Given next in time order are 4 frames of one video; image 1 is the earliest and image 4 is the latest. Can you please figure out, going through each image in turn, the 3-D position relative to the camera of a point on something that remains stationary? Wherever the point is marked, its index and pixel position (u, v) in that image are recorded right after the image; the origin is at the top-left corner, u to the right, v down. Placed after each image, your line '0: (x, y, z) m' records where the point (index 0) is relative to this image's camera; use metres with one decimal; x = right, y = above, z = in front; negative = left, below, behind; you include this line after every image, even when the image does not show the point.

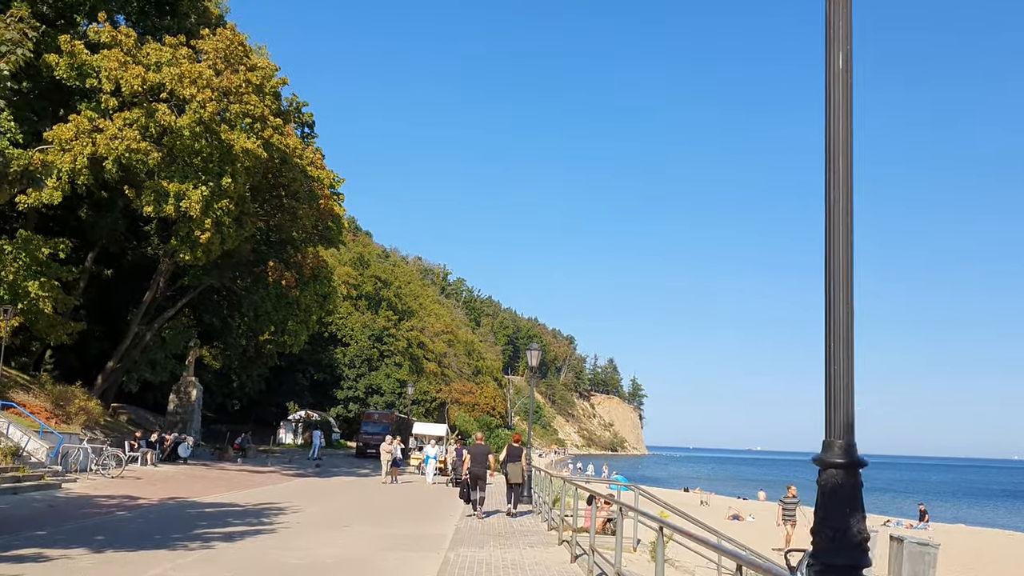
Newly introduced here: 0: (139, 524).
0: (-6.4, -4.0, +13.3) m
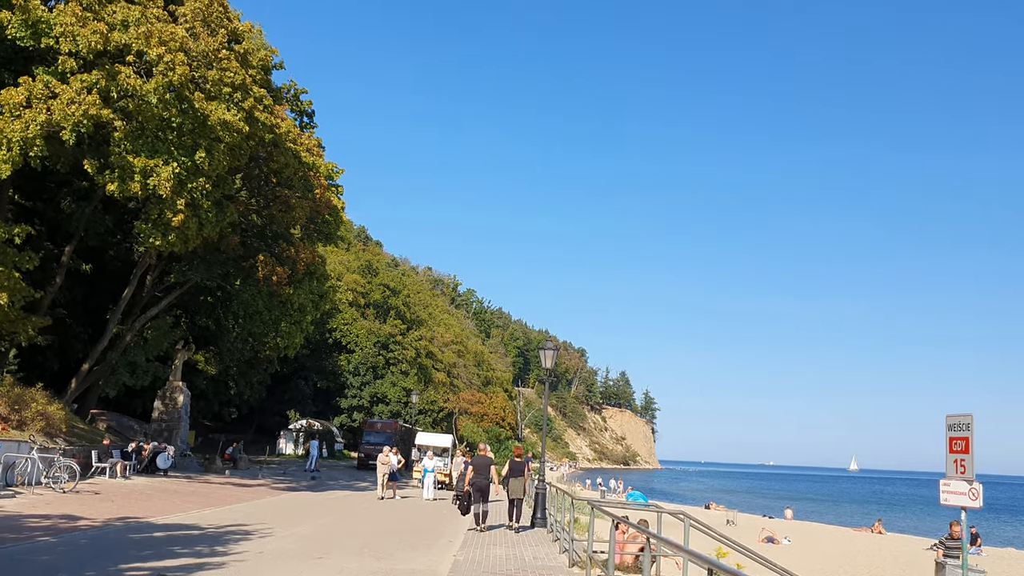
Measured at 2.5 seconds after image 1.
0: (-6.2, -3.6, +10.7) m
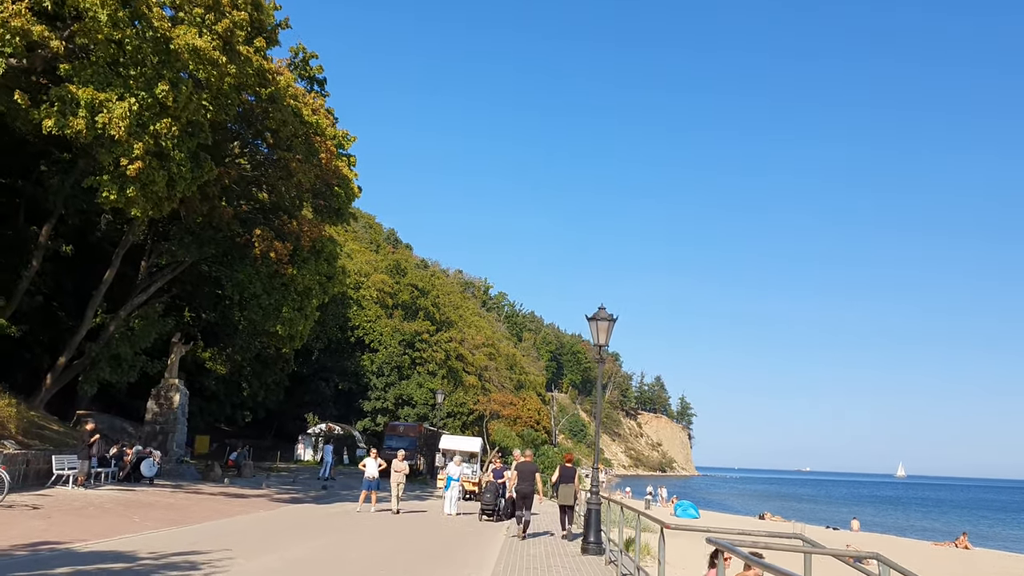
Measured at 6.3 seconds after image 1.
0: (-5.7, -2.9, +6.9) m
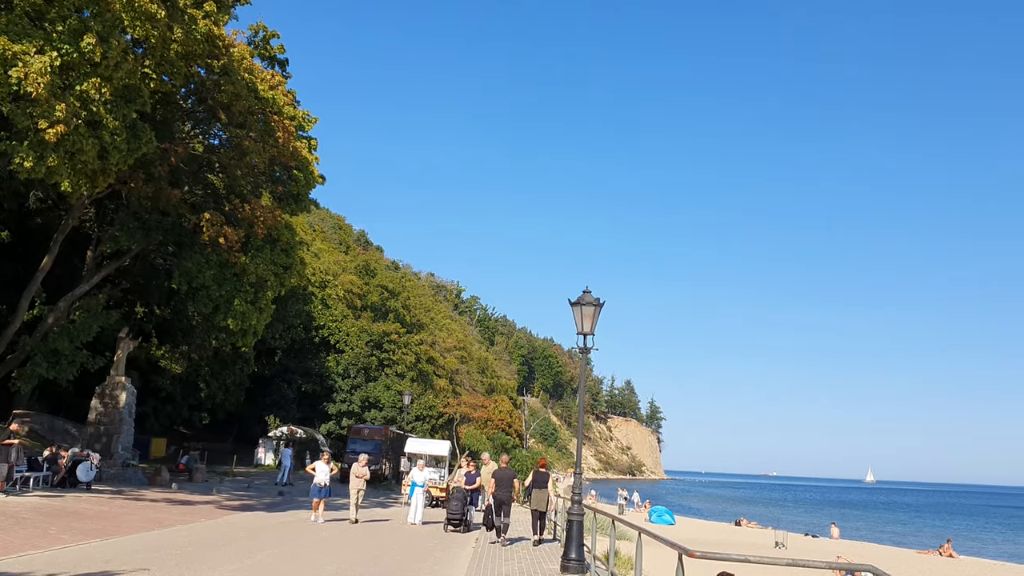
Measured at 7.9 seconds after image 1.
0: (-5.9, -2.5, +5.2) m
